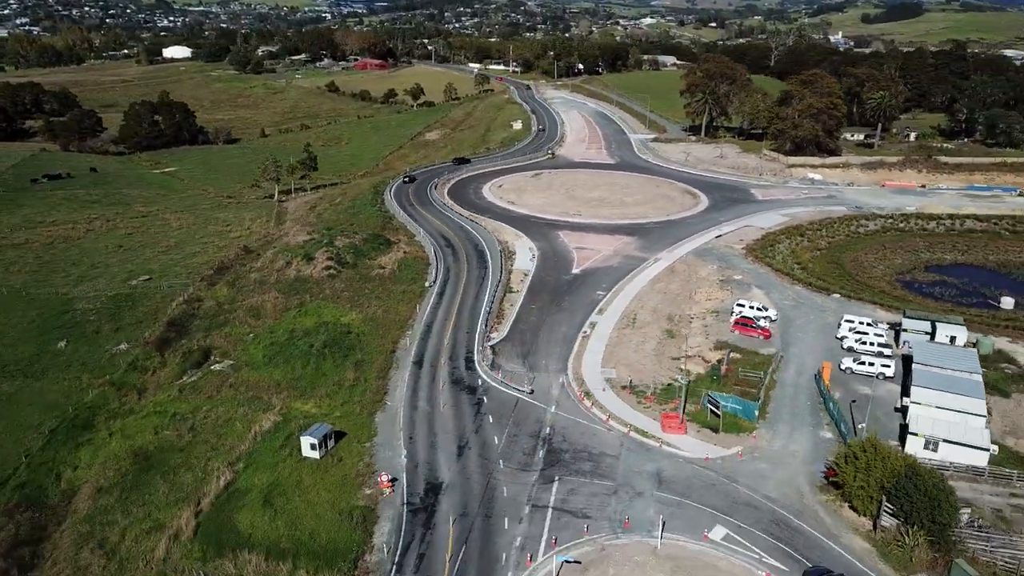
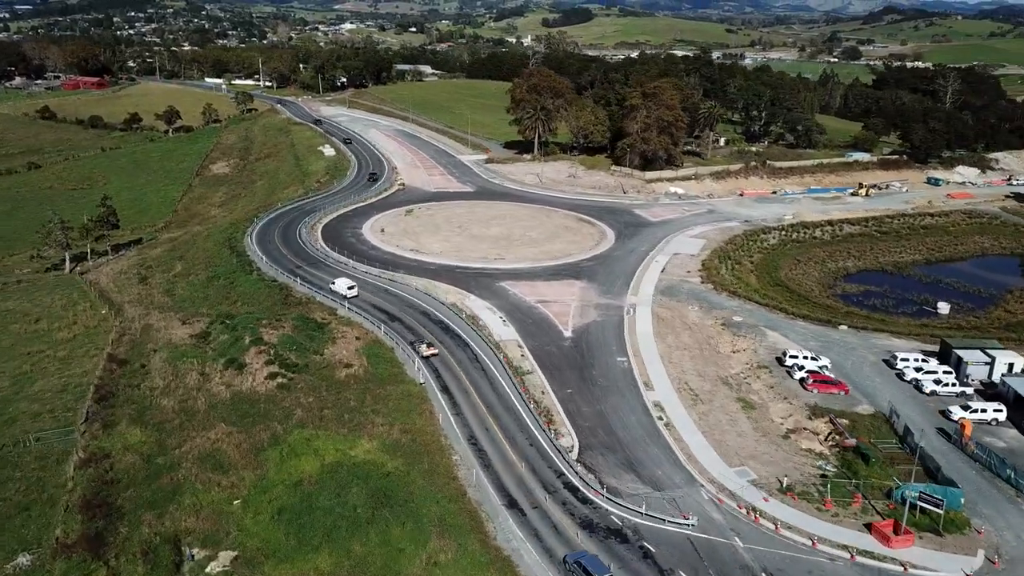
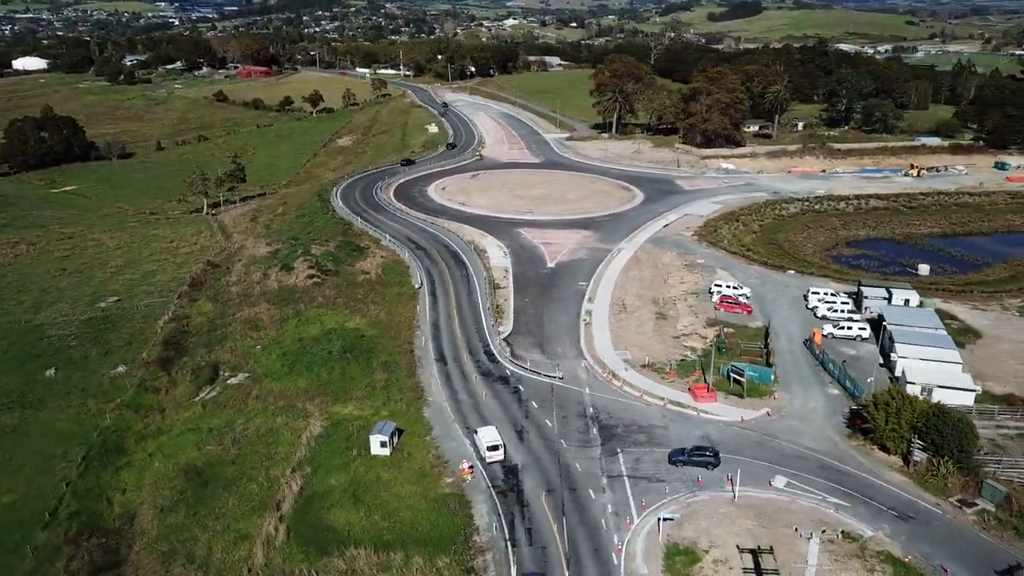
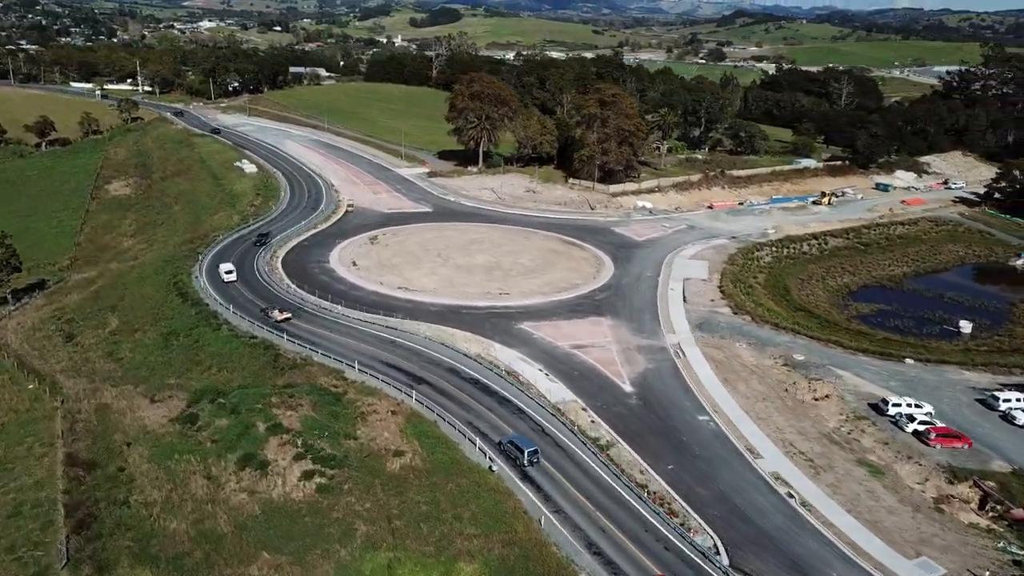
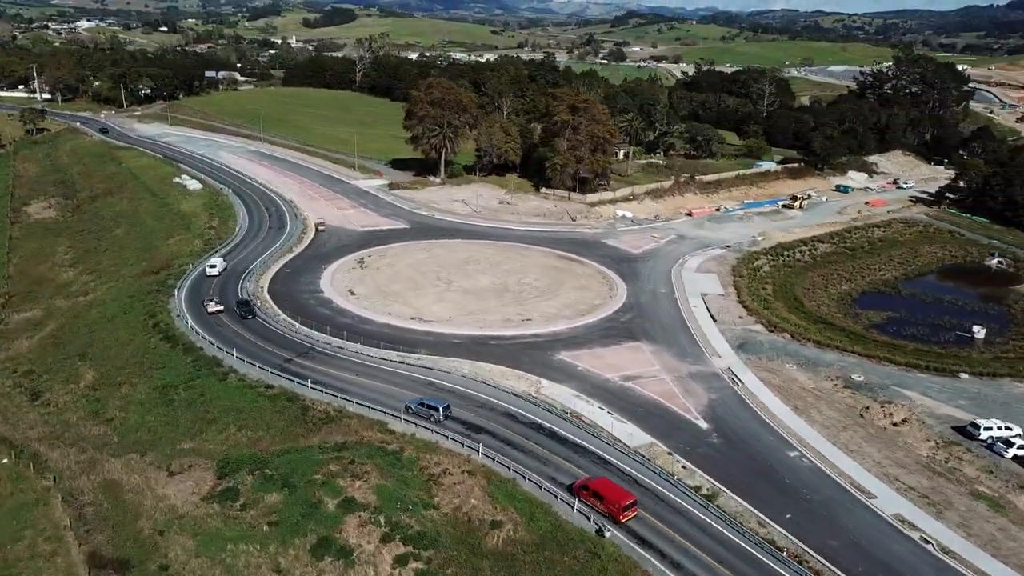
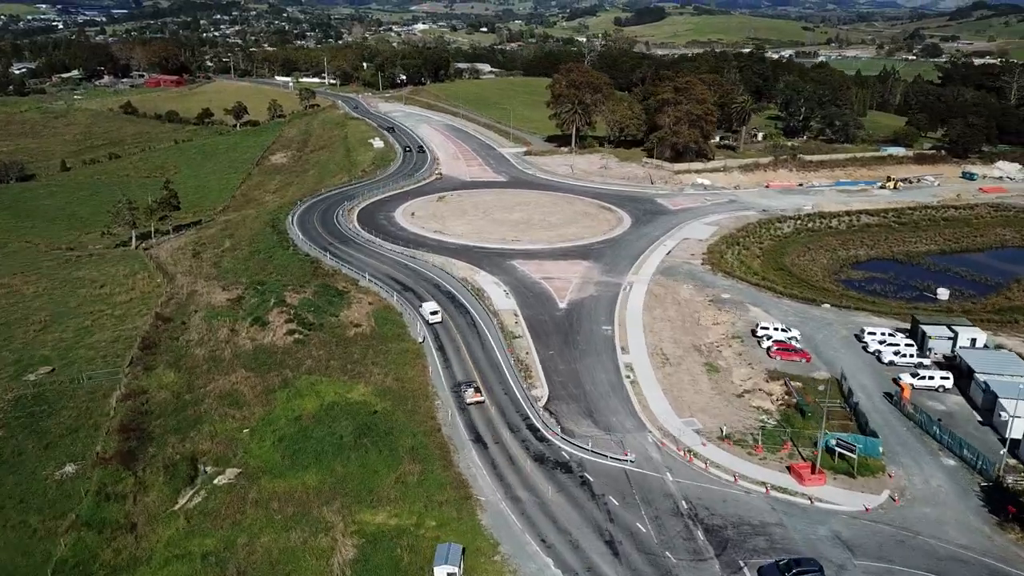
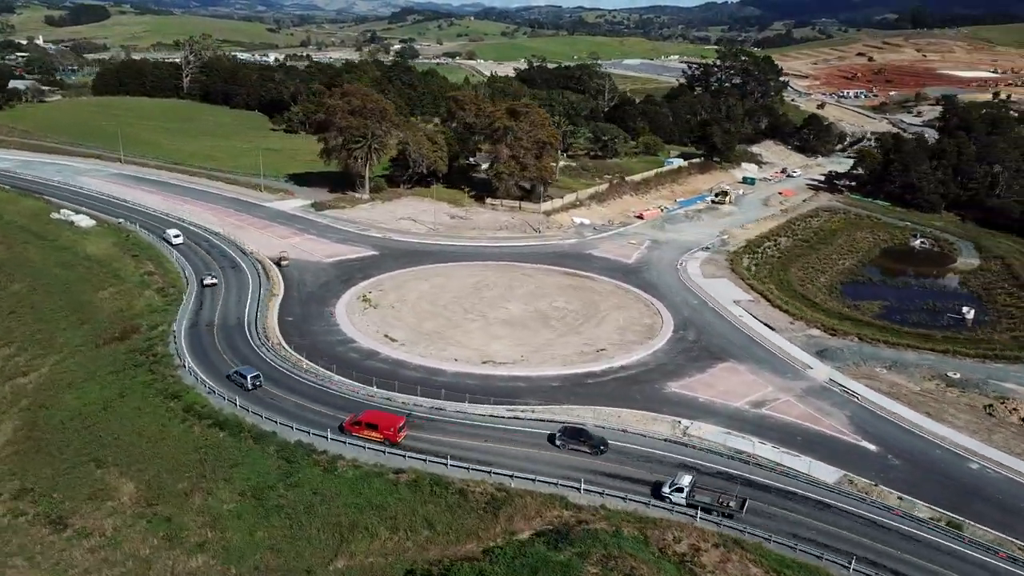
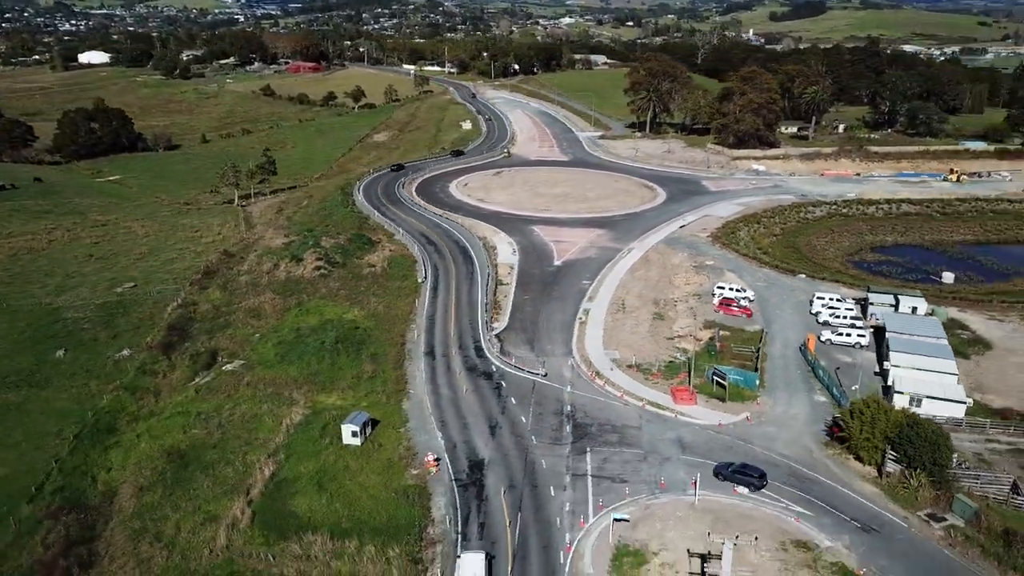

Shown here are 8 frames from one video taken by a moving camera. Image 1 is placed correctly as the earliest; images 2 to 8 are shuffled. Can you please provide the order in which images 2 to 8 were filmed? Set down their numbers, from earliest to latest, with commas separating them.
8, 3, 6, 2, 4, 5, 7
